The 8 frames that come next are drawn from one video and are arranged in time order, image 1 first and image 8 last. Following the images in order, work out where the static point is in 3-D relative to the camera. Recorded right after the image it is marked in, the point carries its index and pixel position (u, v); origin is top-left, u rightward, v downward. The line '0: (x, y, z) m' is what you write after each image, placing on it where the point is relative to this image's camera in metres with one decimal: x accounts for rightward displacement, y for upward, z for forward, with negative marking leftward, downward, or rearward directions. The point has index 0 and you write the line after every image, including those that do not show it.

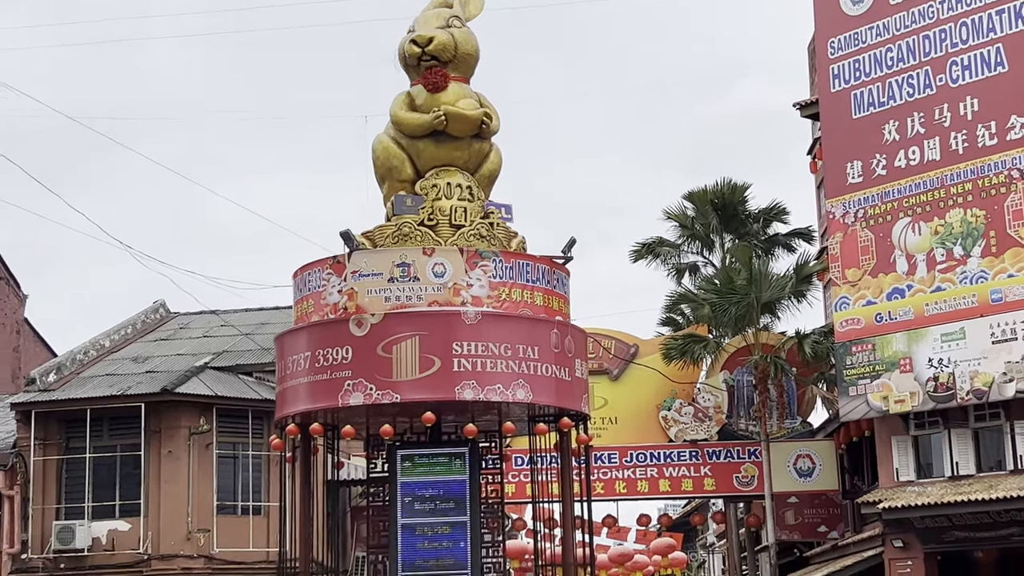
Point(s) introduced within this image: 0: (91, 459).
0: (-8.1, -3.3, +17.9) m
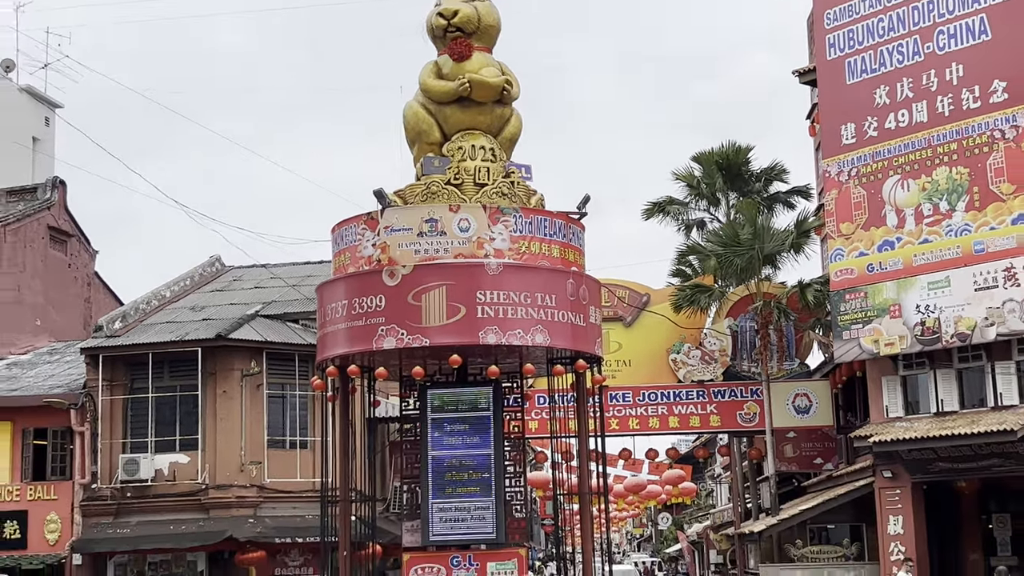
0: (-7.7, -2.4, +19.8) m
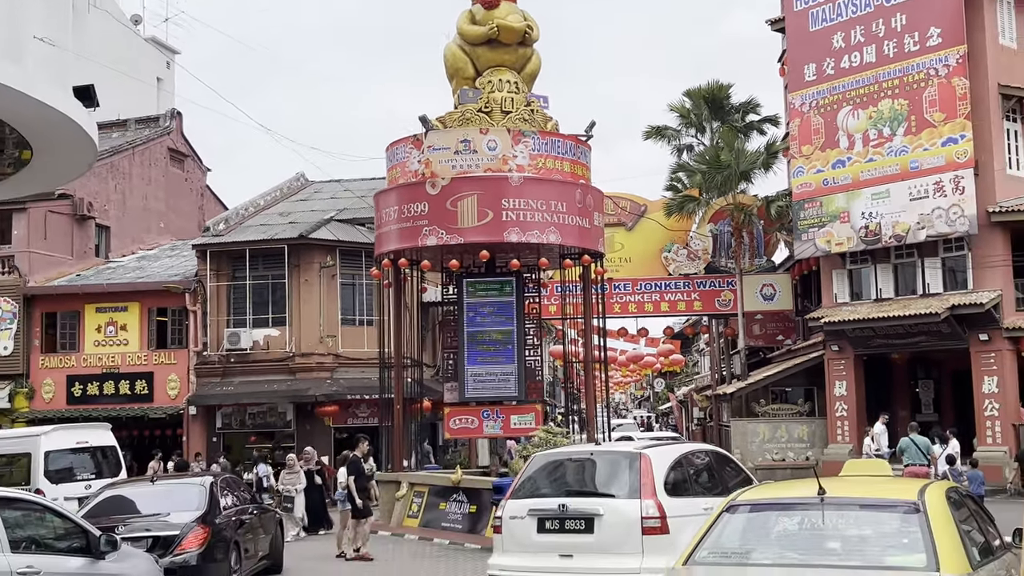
0: (-7.1, +0.1, +25.0) m
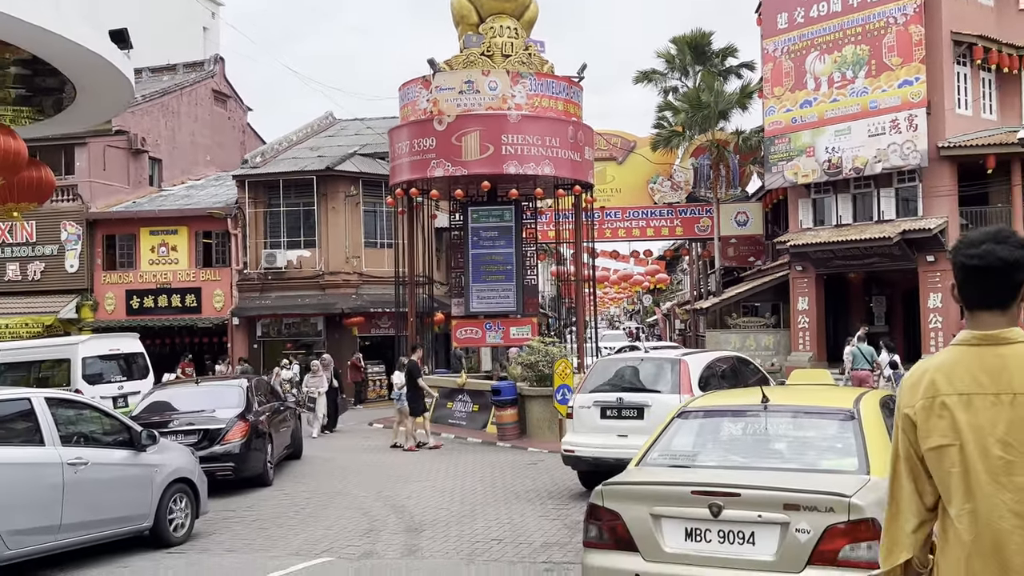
0: (-7.0, +2.4, +28.4) m
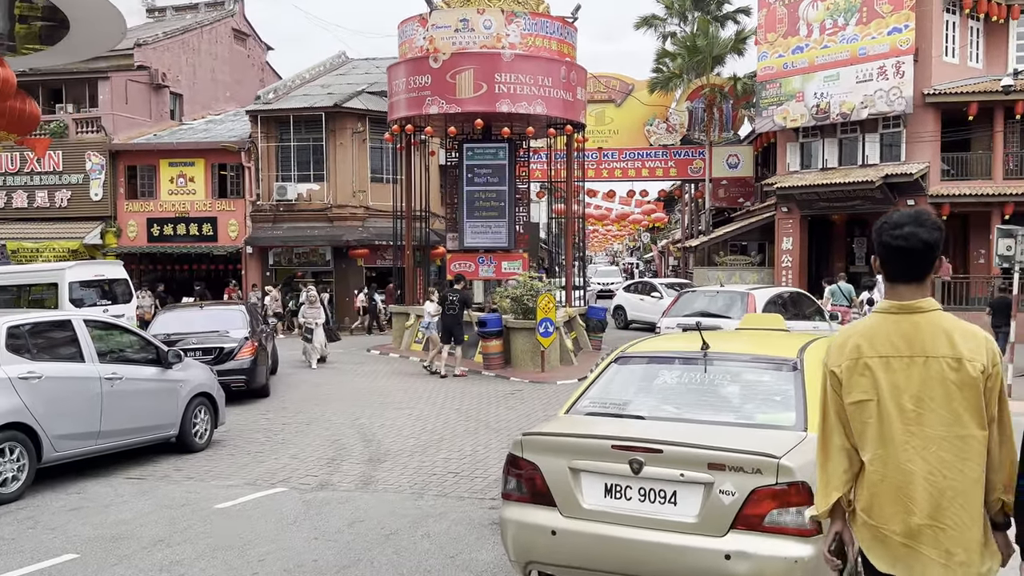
0: (-7.0, +4.6, +29.9) m
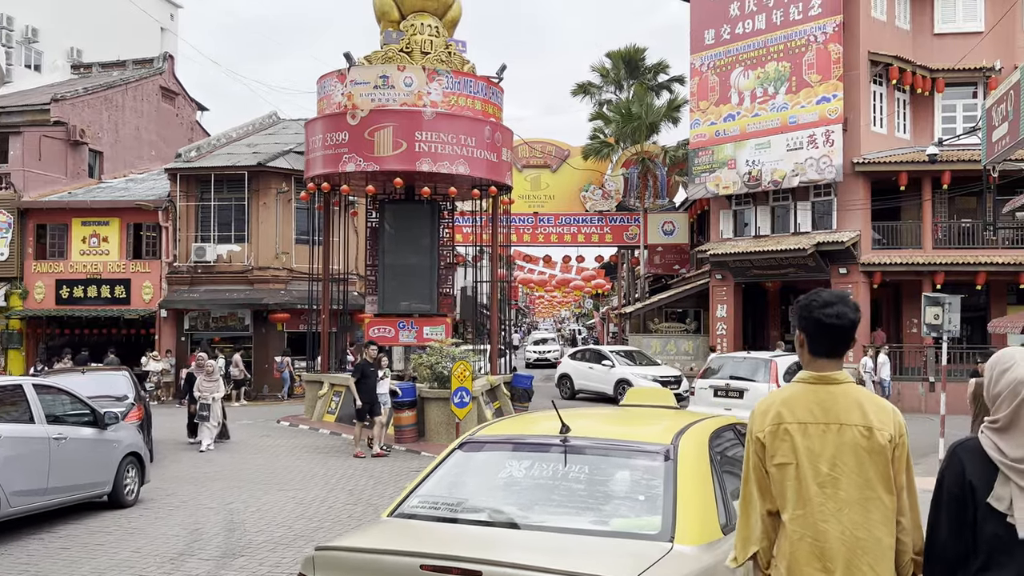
0: (-9.2, +2.5, +28.7) m
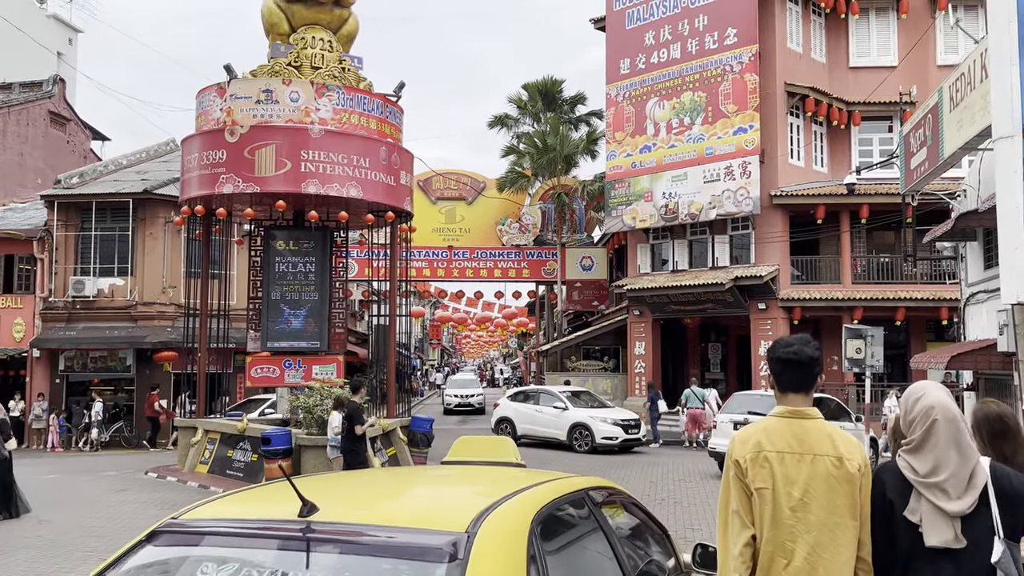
0: (-11.9, +1.5, +26.5) m
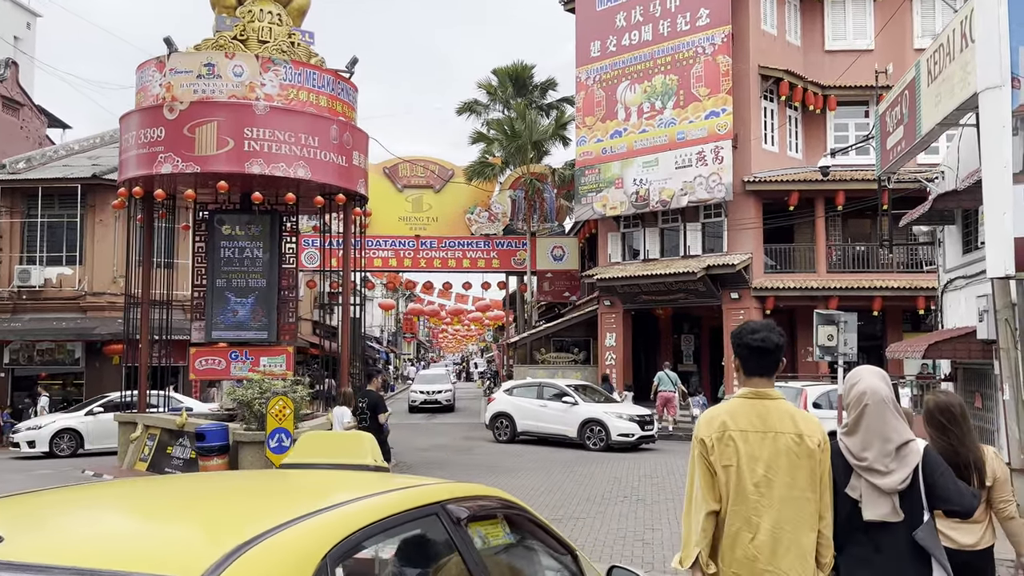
0: (-12.8, +1.8, +25.3) m
